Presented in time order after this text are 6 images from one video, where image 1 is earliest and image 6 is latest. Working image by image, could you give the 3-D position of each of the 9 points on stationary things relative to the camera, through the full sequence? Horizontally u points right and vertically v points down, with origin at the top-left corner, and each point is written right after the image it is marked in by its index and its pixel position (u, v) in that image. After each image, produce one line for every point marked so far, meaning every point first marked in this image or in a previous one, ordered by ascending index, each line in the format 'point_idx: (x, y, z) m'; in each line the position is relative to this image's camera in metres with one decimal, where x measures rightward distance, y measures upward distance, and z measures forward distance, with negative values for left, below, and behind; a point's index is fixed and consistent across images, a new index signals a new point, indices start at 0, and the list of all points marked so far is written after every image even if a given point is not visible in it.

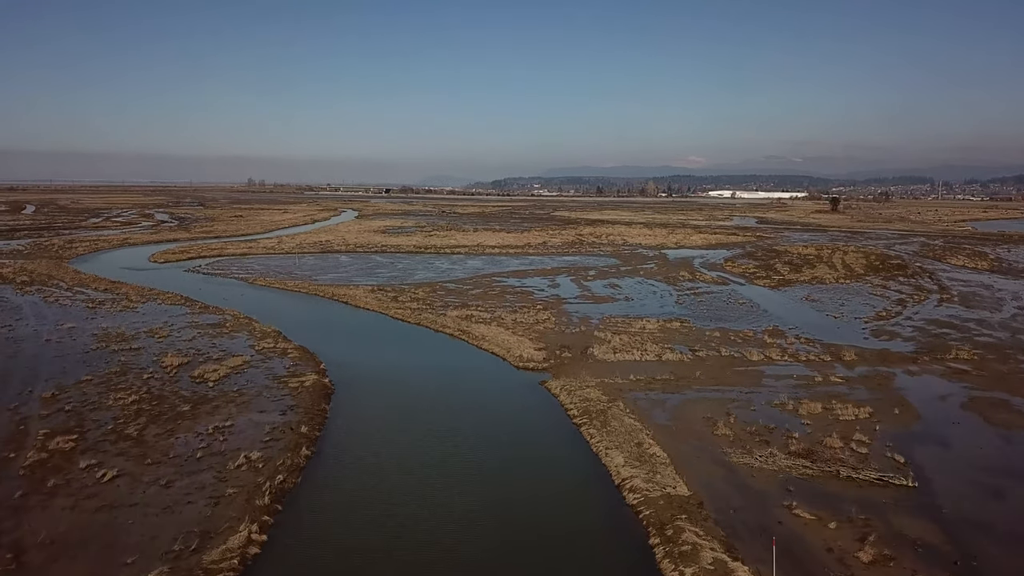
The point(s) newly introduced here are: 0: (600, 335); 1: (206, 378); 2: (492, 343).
0: (+2.0, -1.1, +18.7) m
1: (-5.3, -1.6, +14.5) m
2: (-0.4, -1.2, +18.1) m
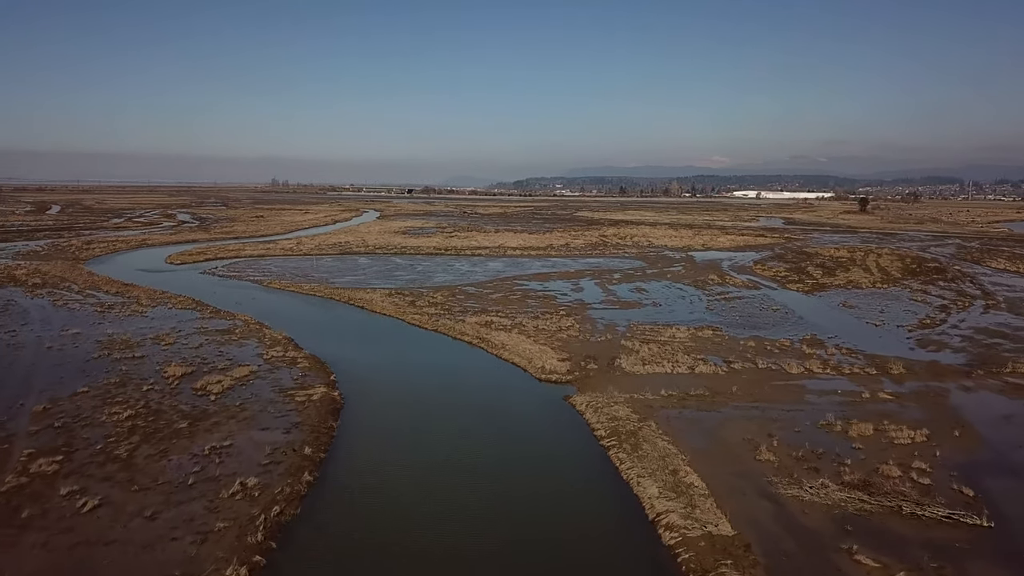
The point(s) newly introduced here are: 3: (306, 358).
0: (+2.4, -1.2, +17.6) m
1: (-5.0, -1.7, +13.7) m
2: (0.0, -1.3, +17.1) m
3: (-4.0, -1.4, +16.4) m
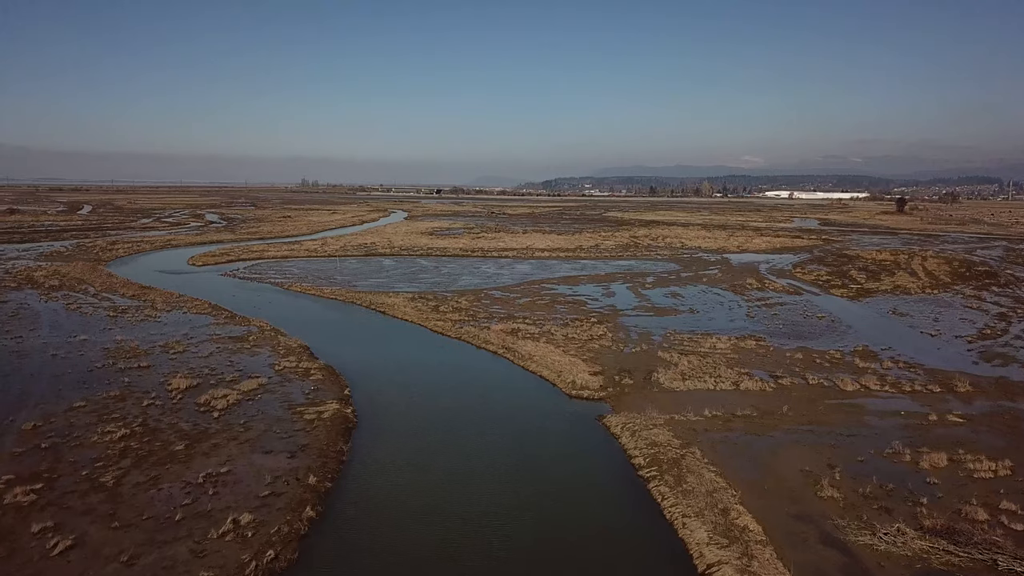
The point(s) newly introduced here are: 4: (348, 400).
0: (+3.0, -1.4, +16.3) m
1: (-4.5, -1.8, +12.7) m
2: (+0.6, -1.5, +15.9) m
3: (-3.5, -1.5, +15.3) m
4: (-2.6, -1.8, +13.4) m
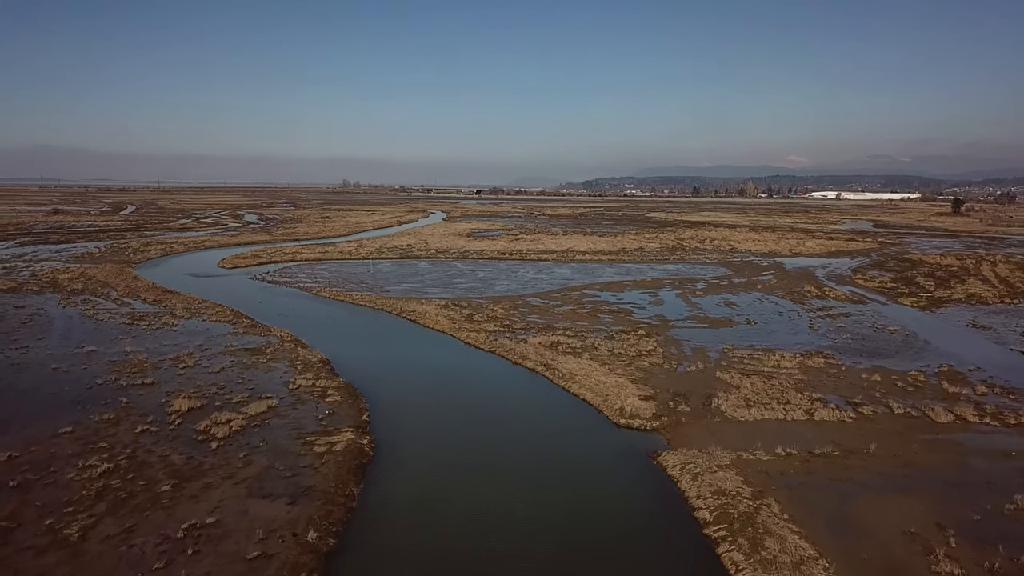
0: (+3.7, -1.6, +14.5) m
1: (-4.0, -2.0, +11.2) m
2: (+1.2, -1.7, +14.2) m
3: (-2.9, -1.7, +13.8) m
4: (-2.1, -2.0, +11.8) m
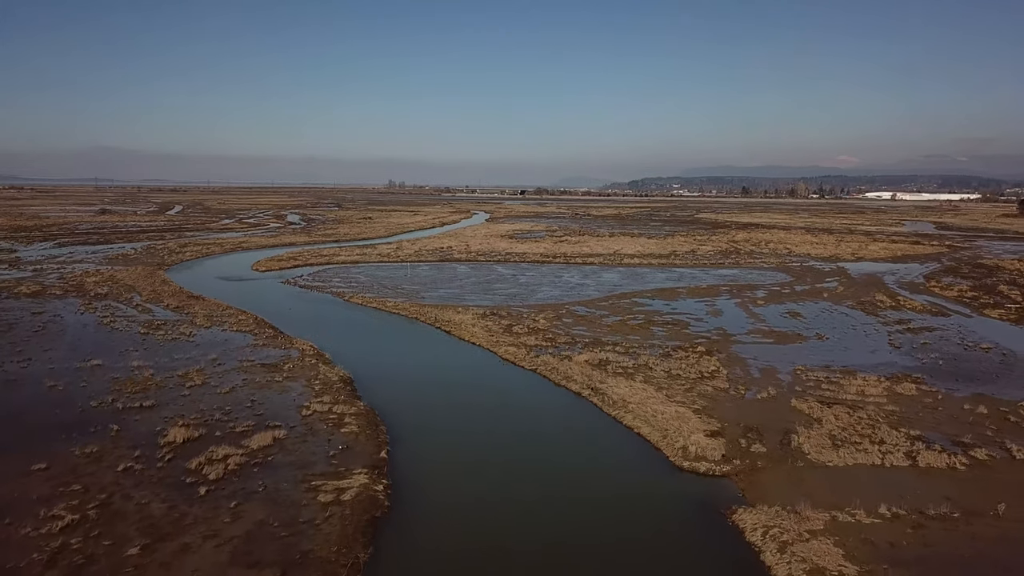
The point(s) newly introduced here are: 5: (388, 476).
0: (+4.3, -1.8, +12.5) m
1: (-3.5, -2.2, +9.6) m
2: (+1.9, -1.9, +12.3) m
3: (-2.3, -1.9, +12.1) m
4: (-1.6, -2.2, +10.1) m
5: (-1.5, -2.2, +9.9) m
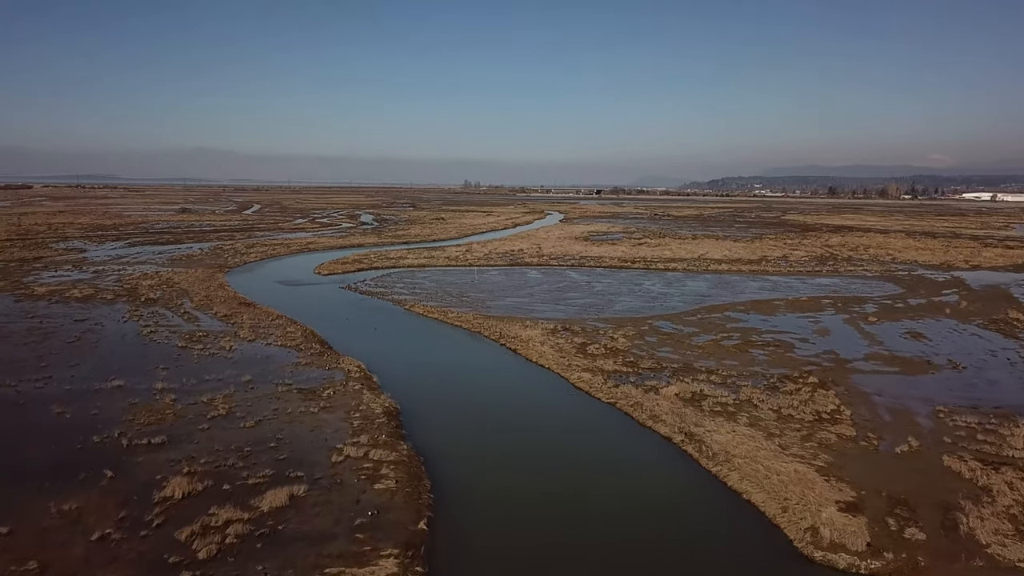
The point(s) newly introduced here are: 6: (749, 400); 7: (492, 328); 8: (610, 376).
0: (+5.2, -2.2, +9.7) m
1: (-2.9, -2.4, +7.5) m
2: (+2.7, -2.2, +9.8) m
3: (-1.4, -2.1, +9.9) m
4: (-0.9, -2.5, +7.9) m
5: (-0.8, -2.5, +7.7) m
6: (+3.7, -1.7, +13.0) m
7: (-0.5, -1.0, +19.5) m
8: (+1.8, -1.5, +14.8) m
